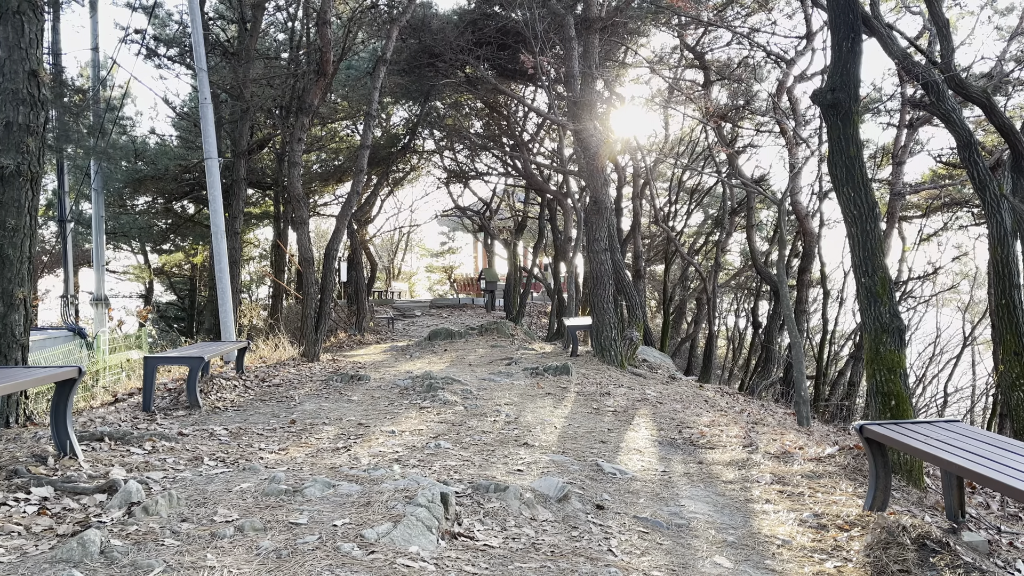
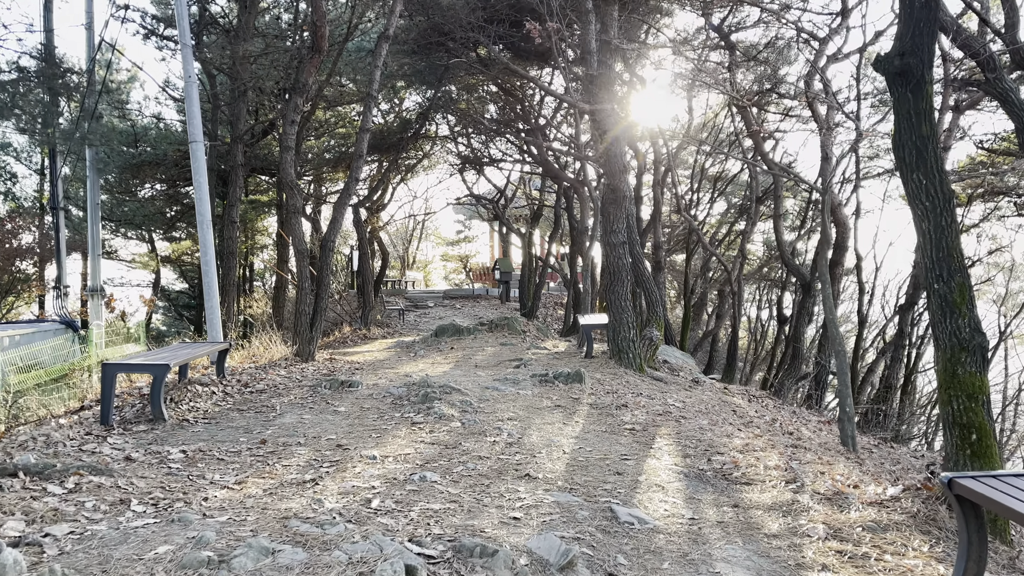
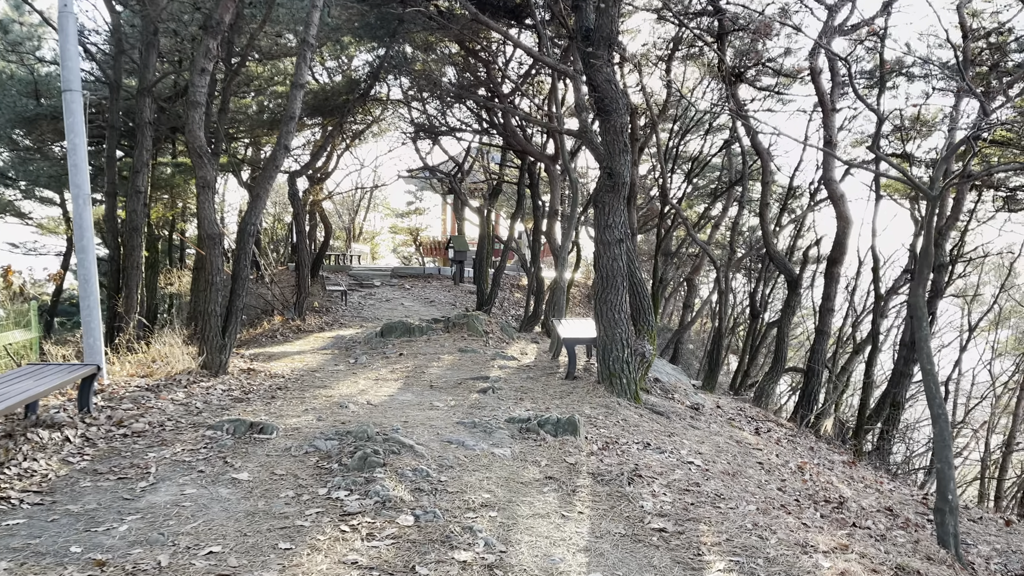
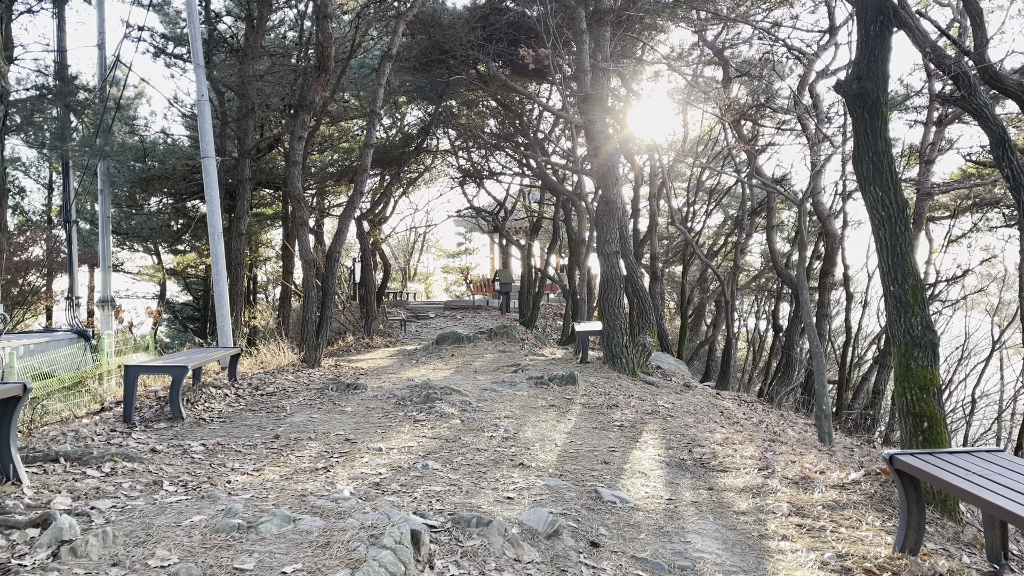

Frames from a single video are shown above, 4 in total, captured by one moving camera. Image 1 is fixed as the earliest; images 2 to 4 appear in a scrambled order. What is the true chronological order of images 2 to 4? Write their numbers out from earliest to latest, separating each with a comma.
4, 2, 3
